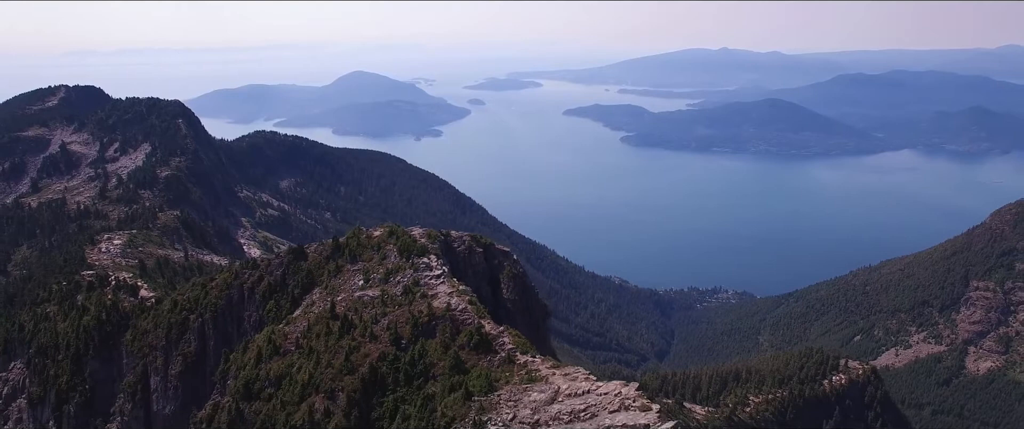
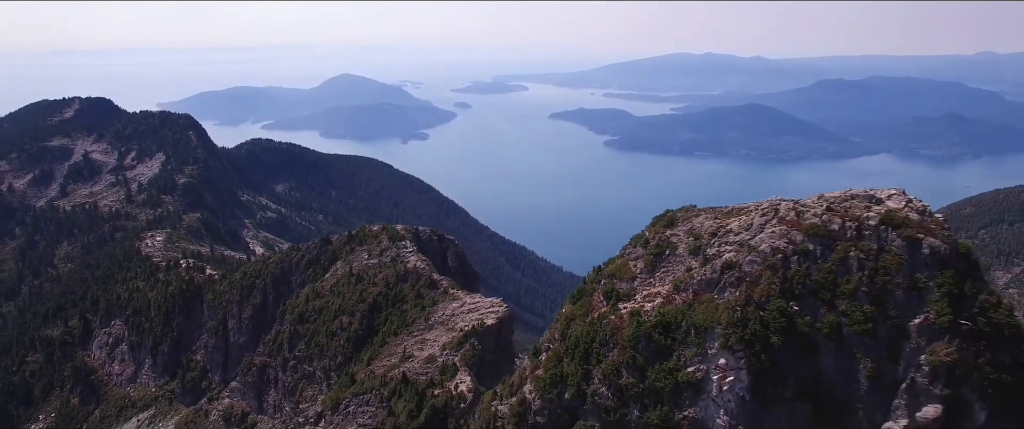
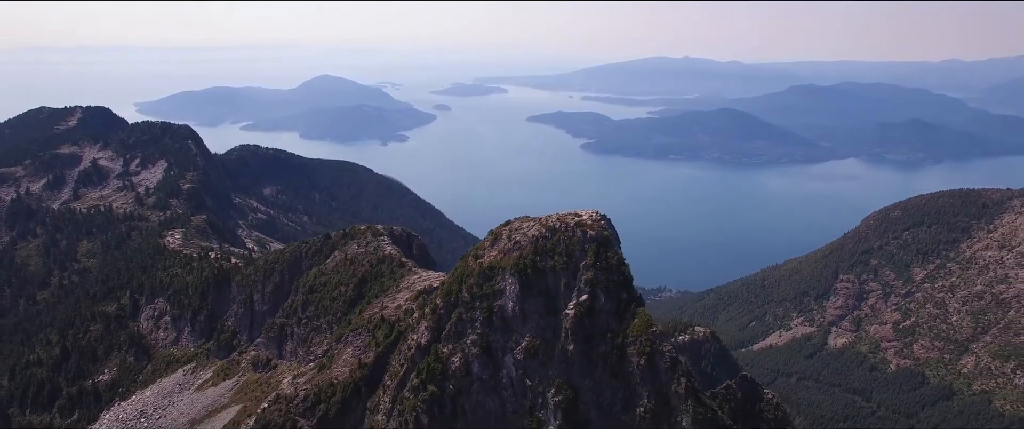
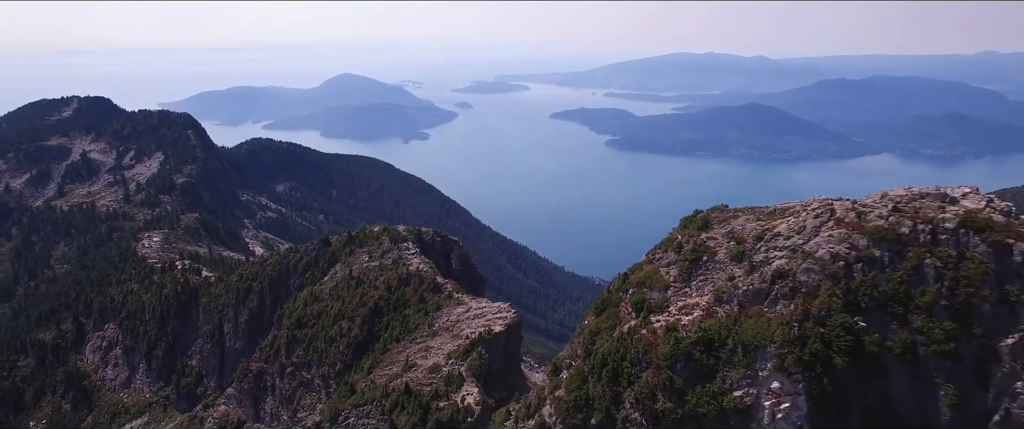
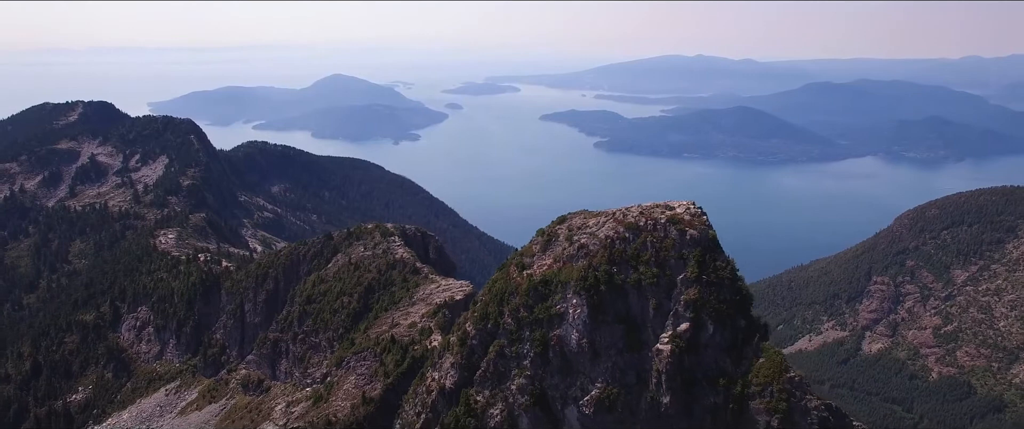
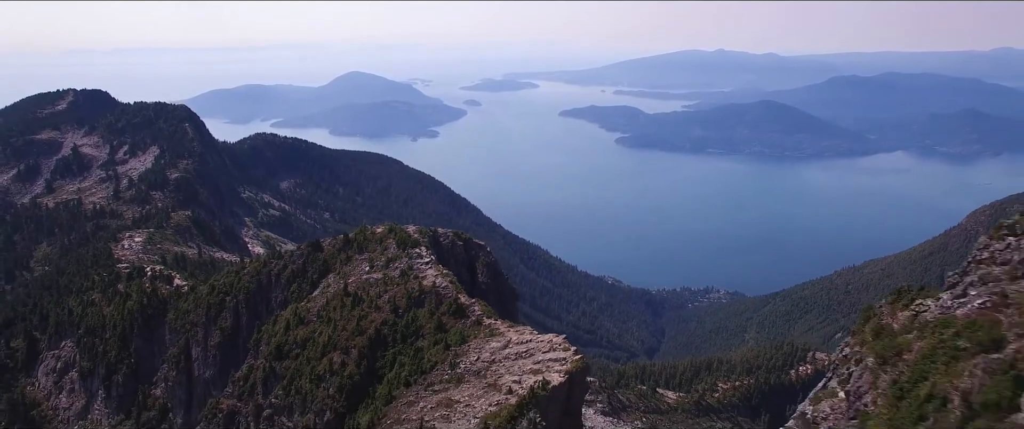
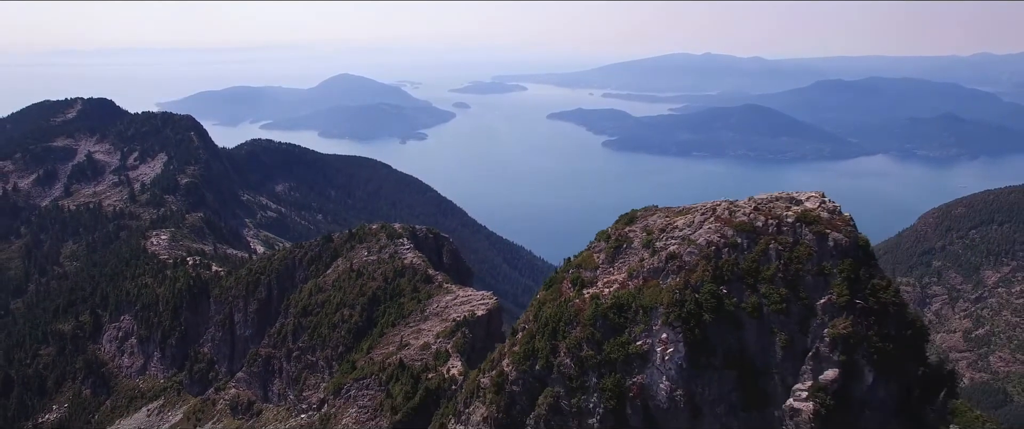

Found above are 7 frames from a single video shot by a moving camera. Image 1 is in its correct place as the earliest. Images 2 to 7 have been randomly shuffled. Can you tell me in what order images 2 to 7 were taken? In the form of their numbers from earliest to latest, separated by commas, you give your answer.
6, 4, 2, 7, 5, 3
